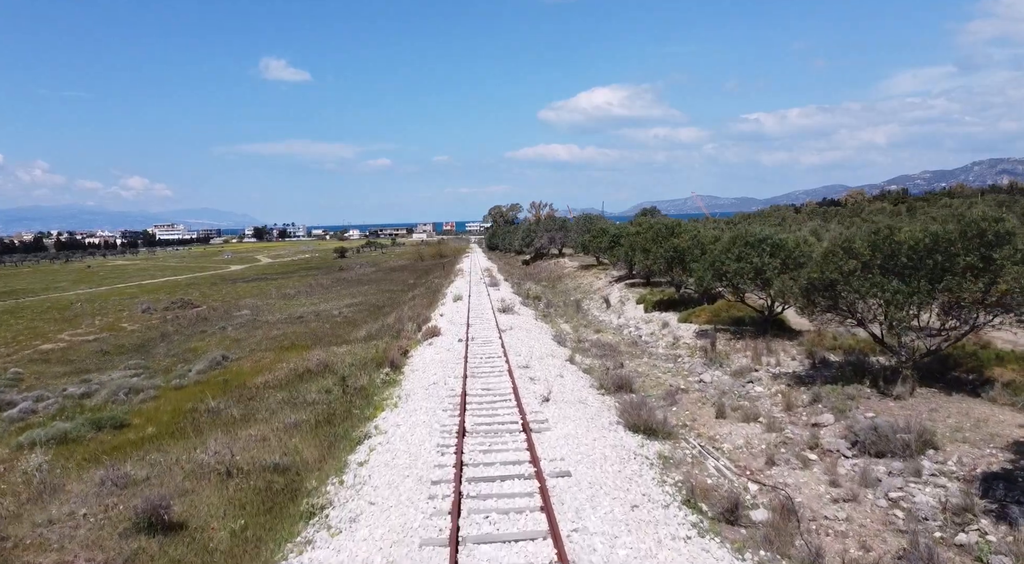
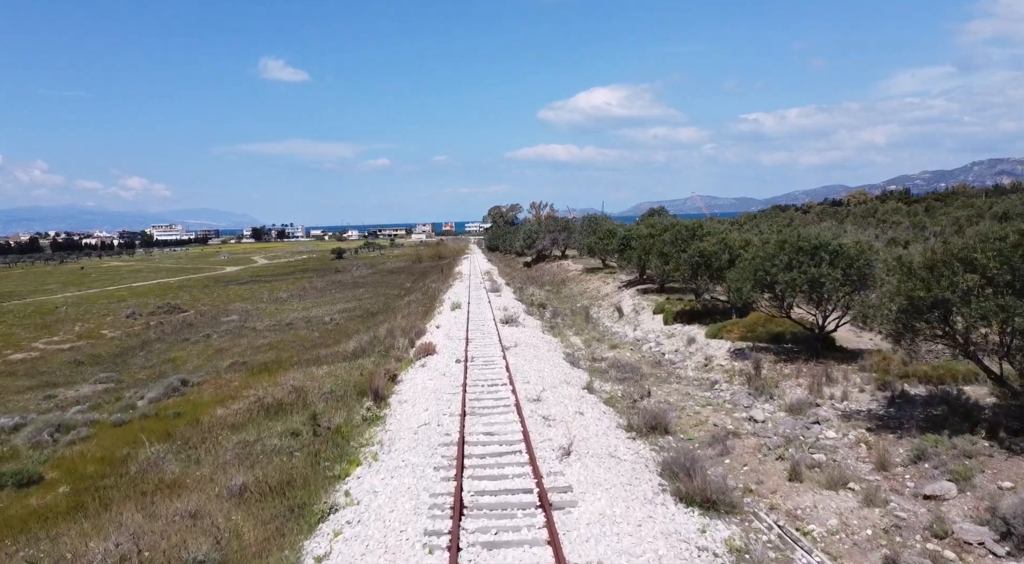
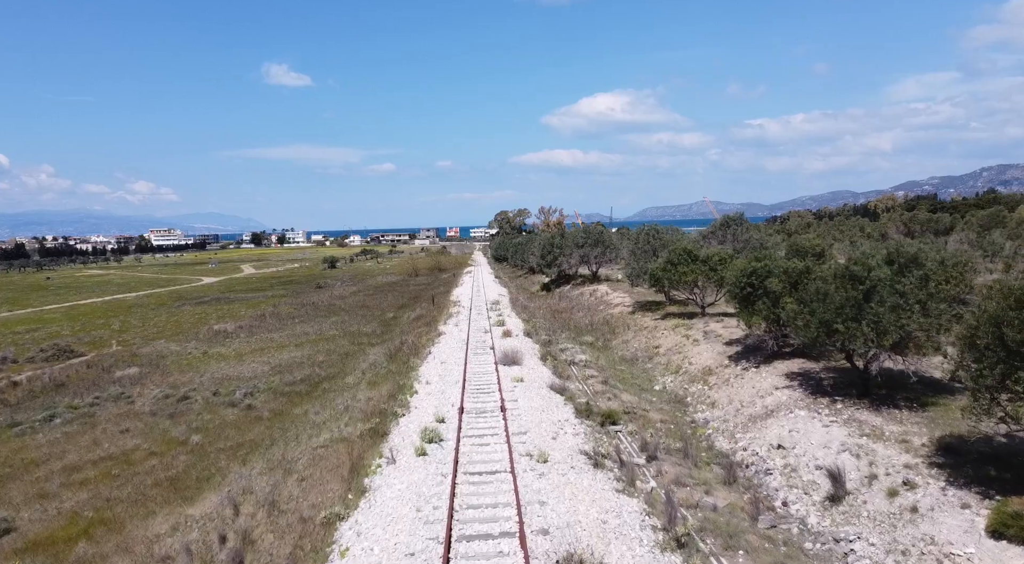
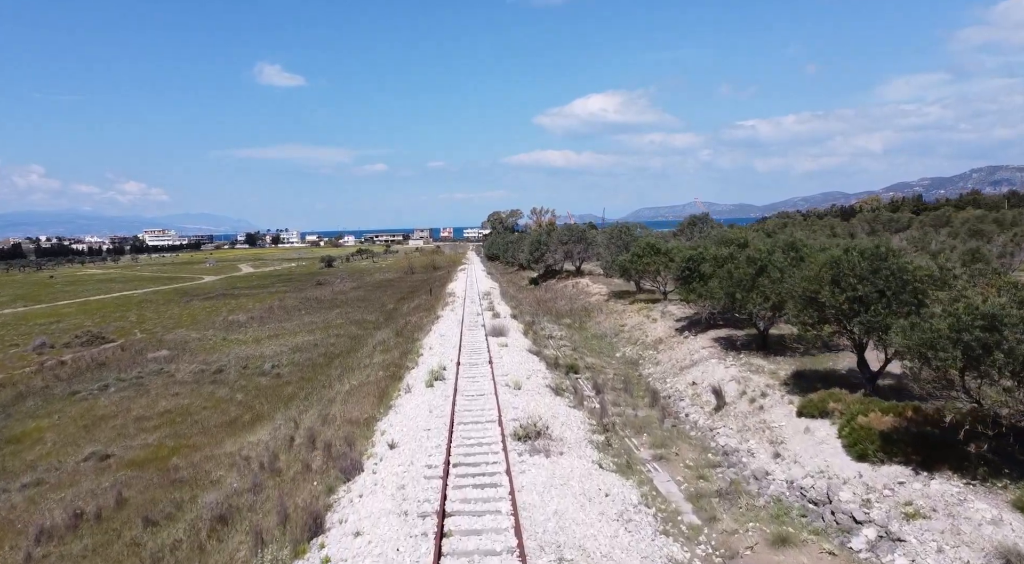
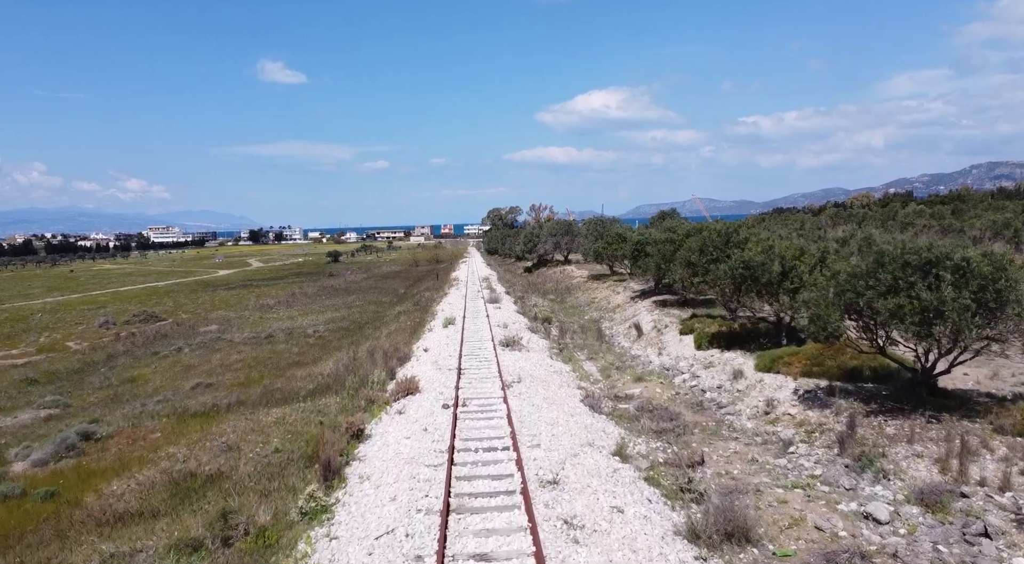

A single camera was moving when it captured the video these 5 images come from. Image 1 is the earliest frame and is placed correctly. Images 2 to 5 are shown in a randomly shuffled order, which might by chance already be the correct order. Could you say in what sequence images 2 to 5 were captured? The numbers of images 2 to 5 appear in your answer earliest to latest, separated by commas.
2, 5, 4, 3
